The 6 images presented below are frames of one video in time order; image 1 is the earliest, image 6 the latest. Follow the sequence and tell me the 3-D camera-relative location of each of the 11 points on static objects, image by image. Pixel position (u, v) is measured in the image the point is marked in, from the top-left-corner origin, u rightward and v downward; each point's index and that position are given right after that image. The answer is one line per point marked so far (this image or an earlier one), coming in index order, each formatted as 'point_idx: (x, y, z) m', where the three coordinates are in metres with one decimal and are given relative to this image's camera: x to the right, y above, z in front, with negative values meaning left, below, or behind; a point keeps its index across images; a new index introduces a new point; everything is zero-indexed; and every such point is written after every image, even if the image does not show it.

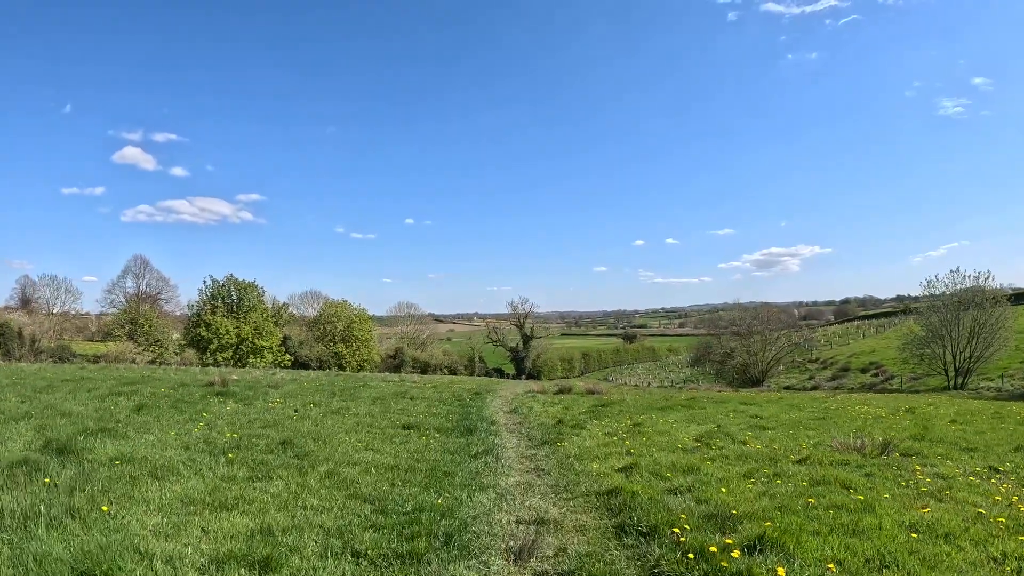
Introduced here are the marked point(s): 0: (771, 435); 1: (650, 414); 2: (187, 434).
0: (+8.3, -4.7, +16.2) m
1: (+5.4, -4.9, +19.5) m
2: (-8.8, -3.9, +13.7) m
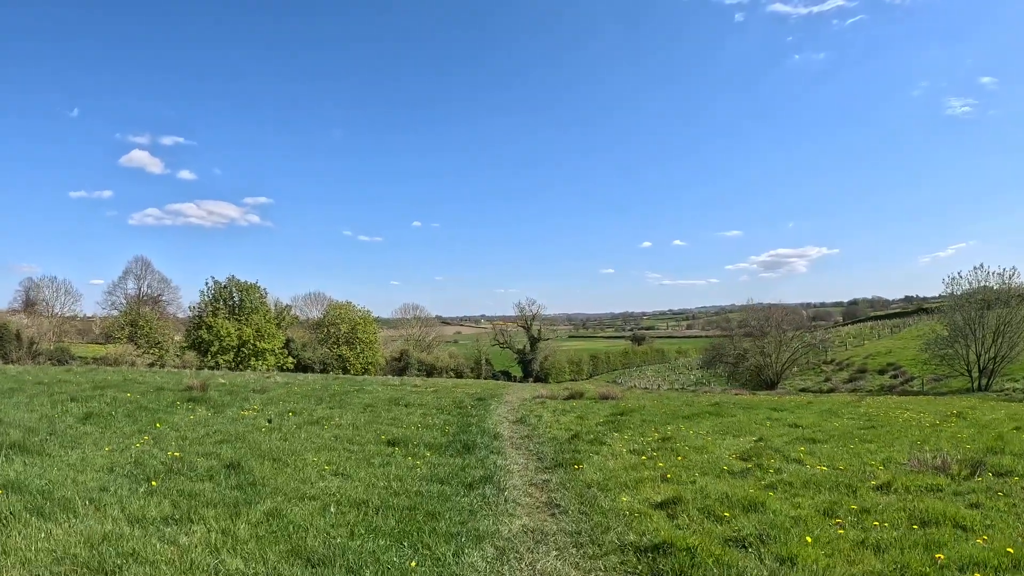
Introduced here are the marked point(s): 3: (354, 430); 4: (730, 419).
0: (+8.5, -4.4, +13.6) m
1: (+5.6, -4.5, +16.9) m
2: (-8.7, -3.6, +11.3) m
3: (-4.6, -4.2, +14.7) m
4: (+8.6, -5.1, +20.0) m
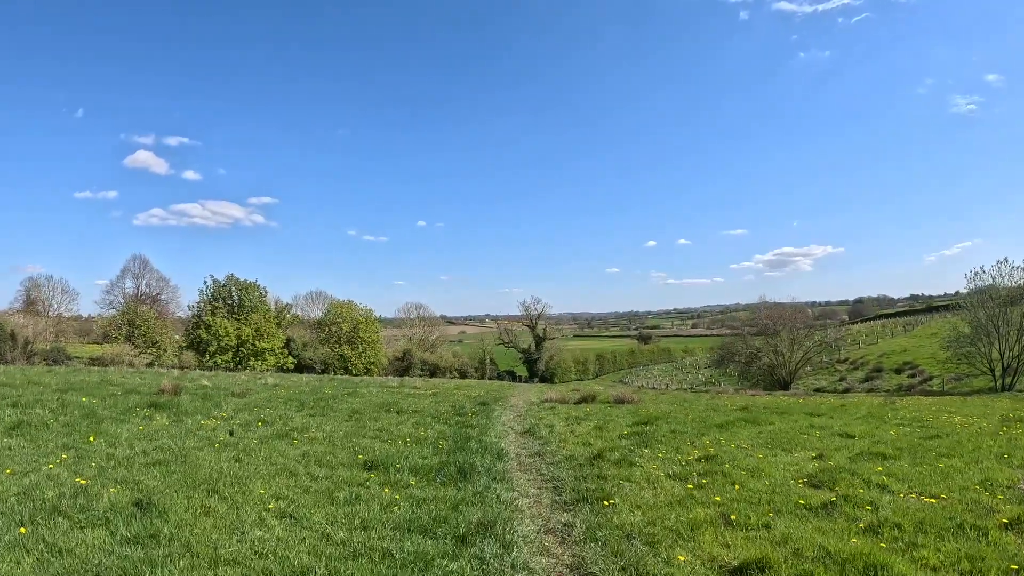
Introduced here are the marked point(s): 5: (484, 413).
0: (+8.6, -4.0, +11.1) m
1: (+5.8, -4.2, +14.4) m
2: (-8.6, -3.3, +8.8) m
3: (-4.4, -3.8, +12.2) m
4: (+8.8, -4.7, +17.4) m
5: (-1.1, -4.6, +18.5) m
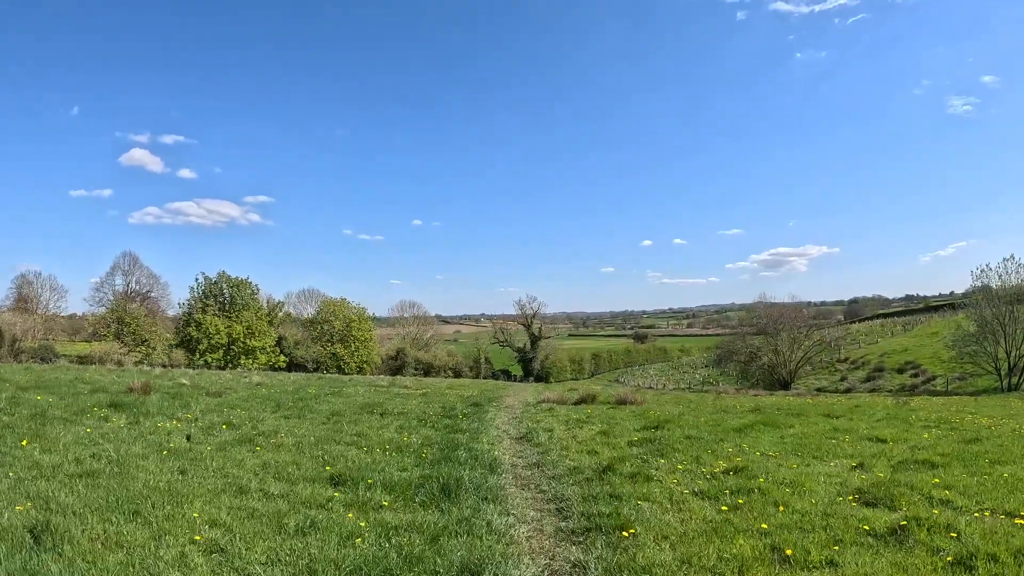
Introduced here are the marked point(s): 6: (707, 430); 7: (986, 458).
0: (+8.6, -3.7, +9.5) m
1: (+5.6, -3.9, +12.8) m
2: (-8.6, -3.0, +7.2) m
3: (-4.5, -3.5, +10.6) m
4: (+8.7, -4.4, +15.8) m
5: (-1.2, -4.2, +16.9) m
6: (+5.5, -4.0, +14.3) m
7: (+11.4, -4.2, +12.3) m
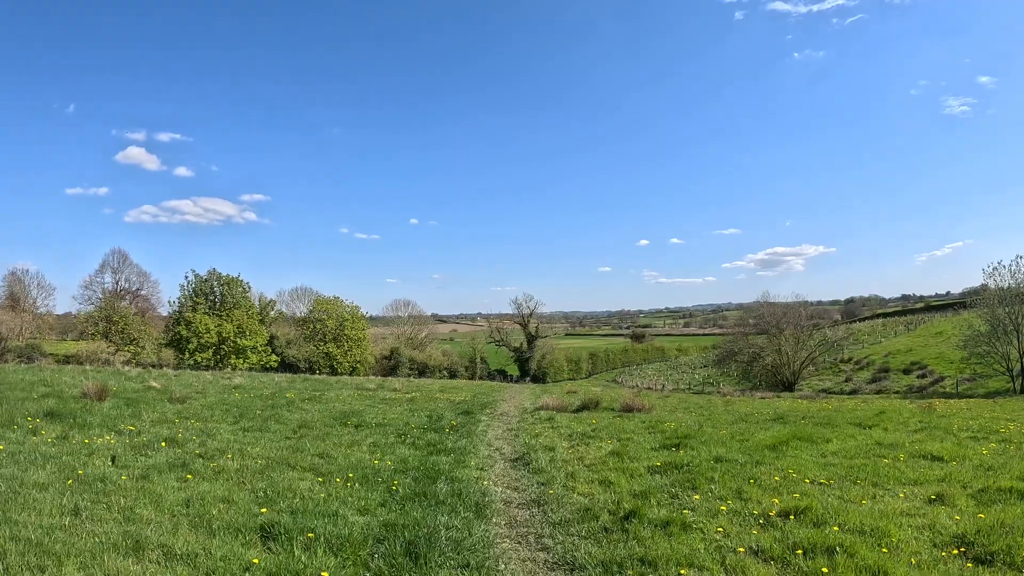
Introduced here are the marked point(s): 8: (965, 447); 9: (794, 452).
0: (+8.5, -3.5, +7.4) m
1: (+5.5, -3.7, +10.7) m
2: (-8.7, -2.8, +5.0) m
3: (-4.6, -3.3, +8.4) m
4: (+8.6, -4.2, +13.7) m
5: (-1.3, -4.0, +14.8) m
6: (+5.4, -3.8, +12.1) m
7: (+11.3, -4.0, +10.2) m
8: (+13.3, -4.7, +15.0) m
9: (+6.8, -4.0, +12.2) m
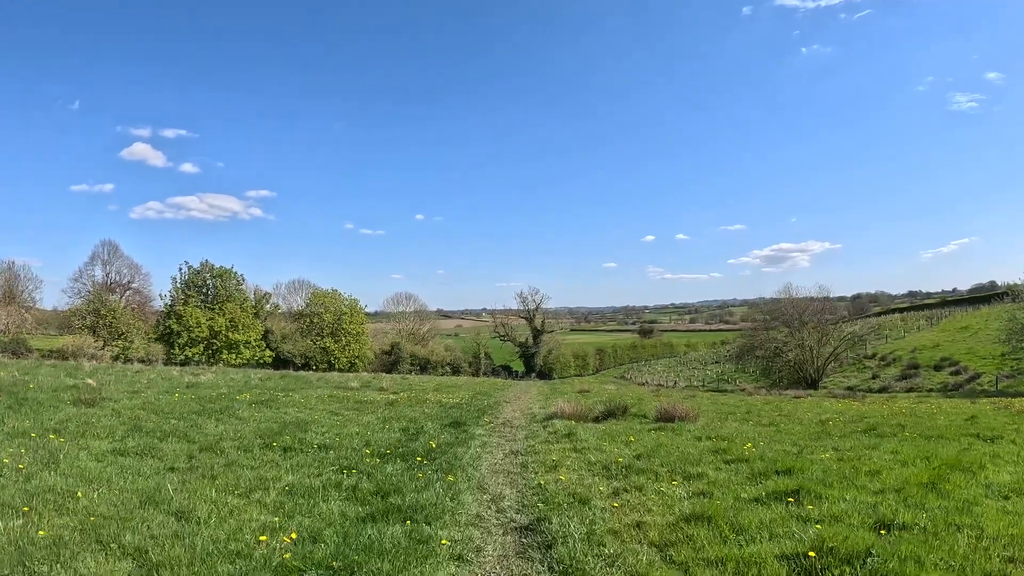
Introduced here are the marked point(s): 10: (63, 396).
0: (+8.5, -2.7, +2.6) m
1: (+5.6, -2.9, +5.9) m
2: (-8.7, -2.0, +0.3) m
3: (-4.6, -2.5, +3.7) m
4: (+8.7, -3.4, +8.9) m
5: (-1.2, -3.2, +10.1) m
6: (+5.4, -3.0, +7.4) m
7: (+11.4, -3.2, +5.4) m
8: (+13.4, -3.8, +10.1) m
9: (+6.8, -3.1, +7.4) m
10: (-15.8, -3.7, +17.1) m
